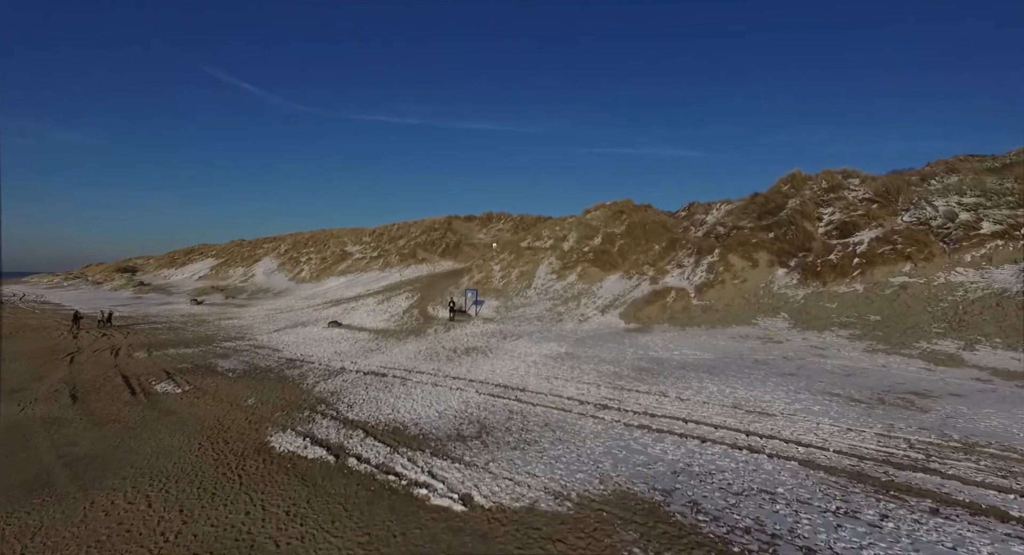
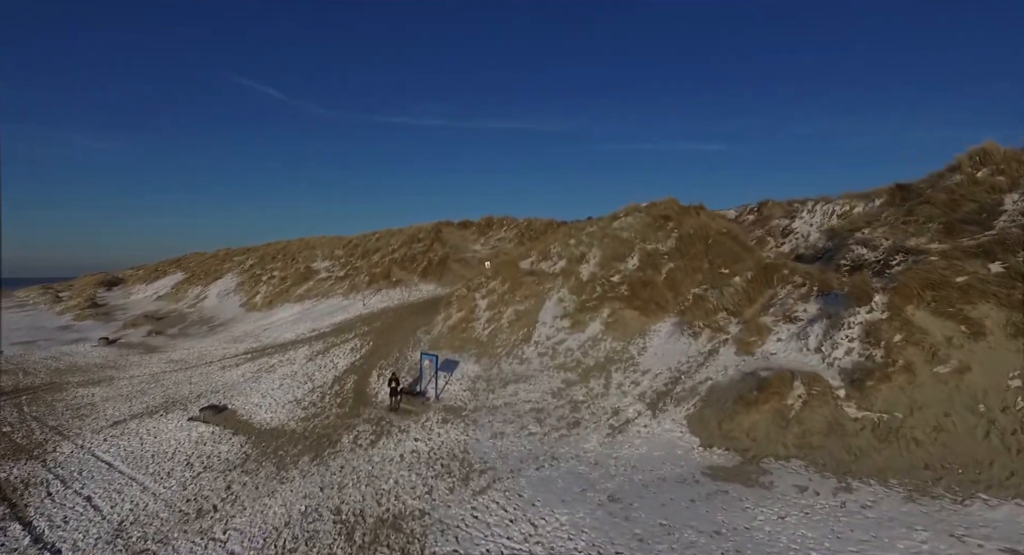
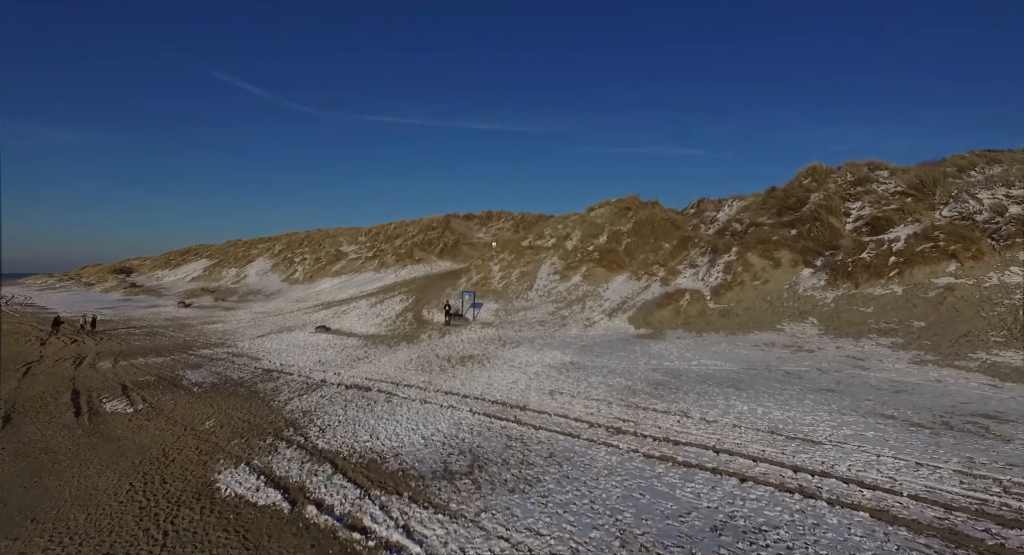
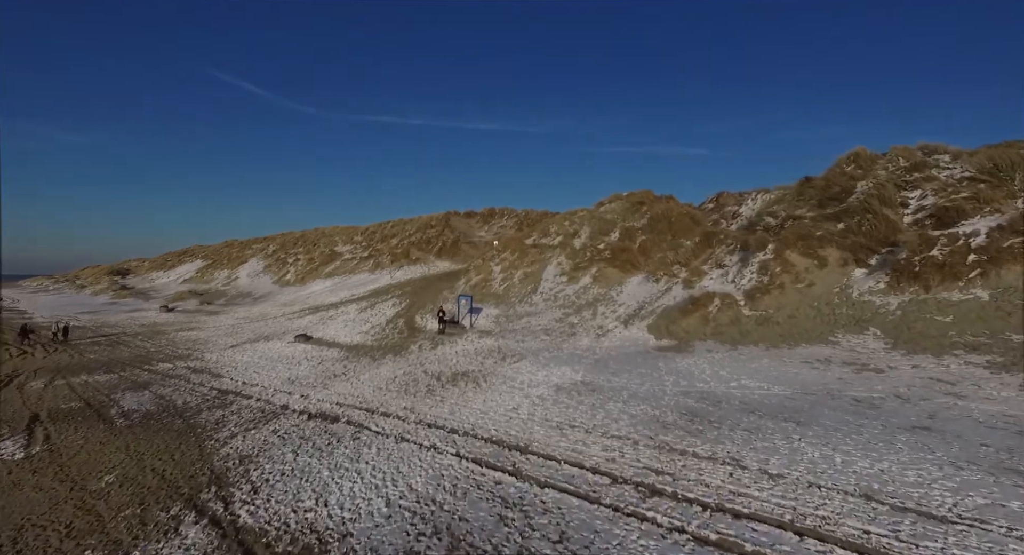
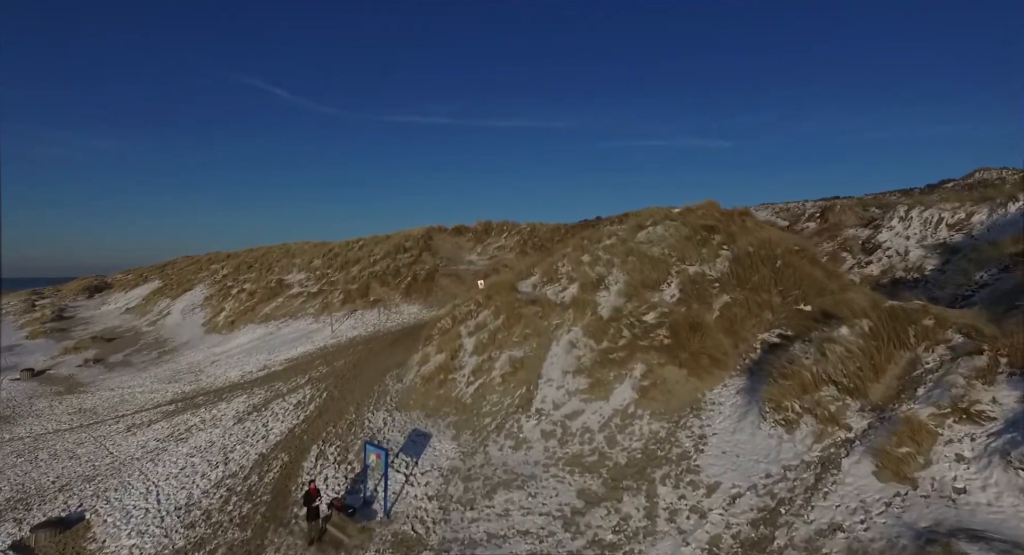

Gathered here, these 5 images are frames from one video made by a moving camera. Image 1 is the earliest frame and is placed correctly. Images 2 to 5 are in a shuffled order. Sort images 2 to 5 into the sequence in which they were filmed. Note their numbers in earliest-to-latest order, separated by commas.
3, 4, 2, 5
